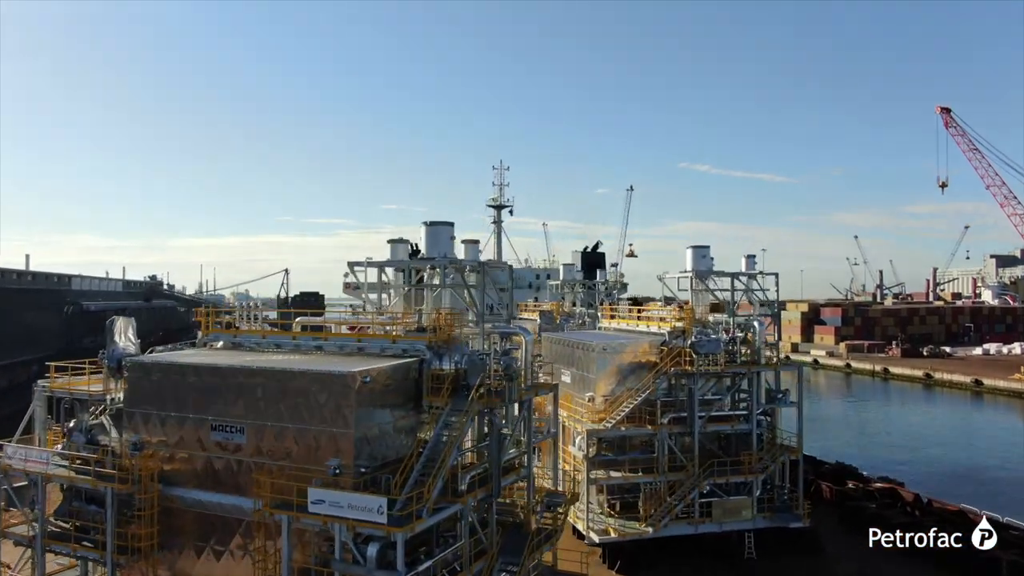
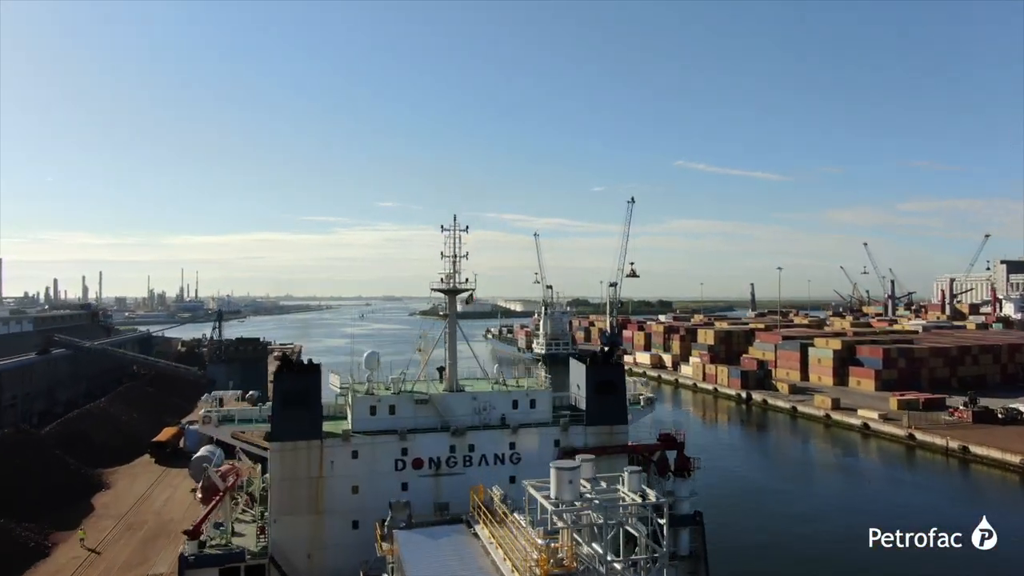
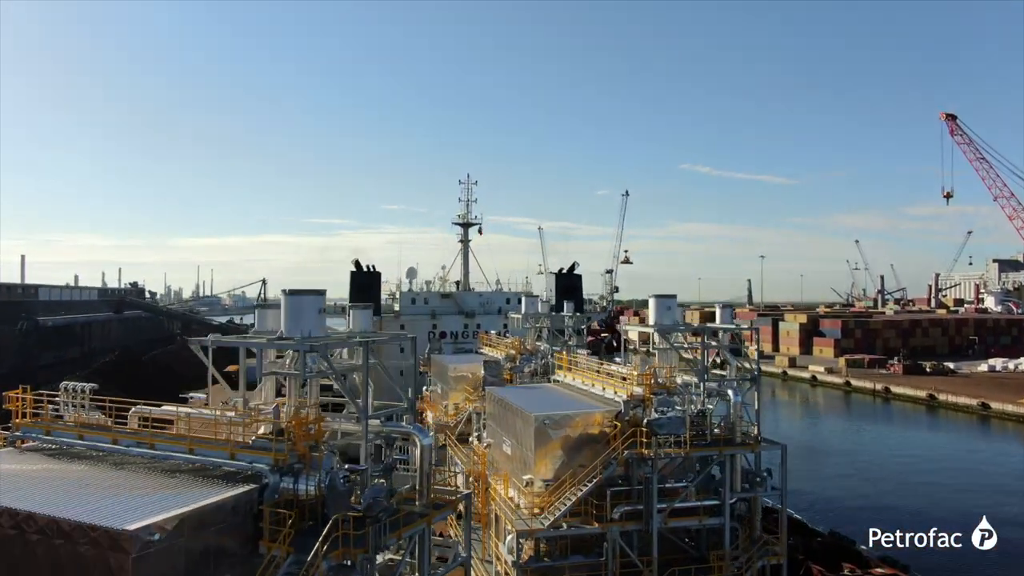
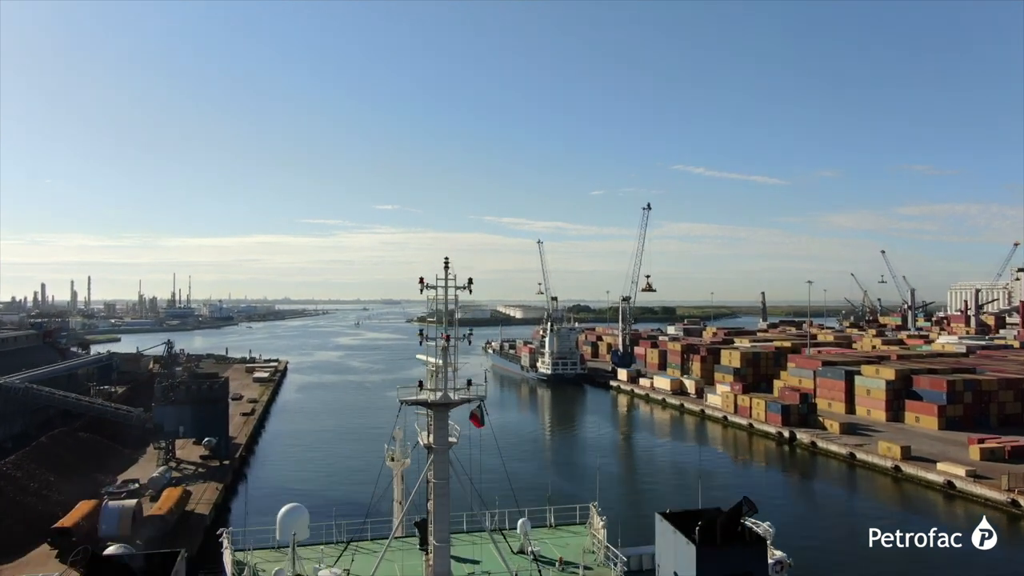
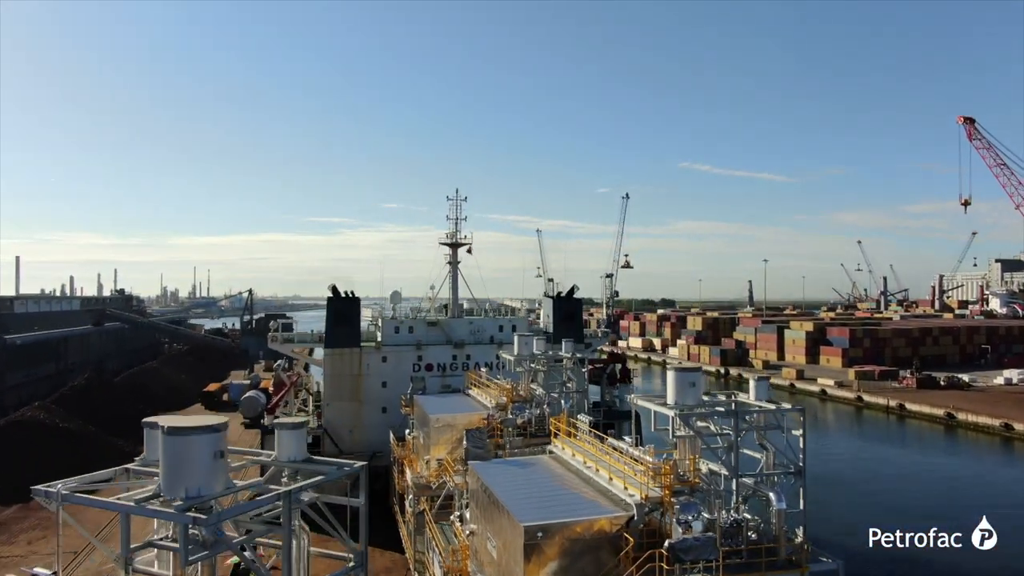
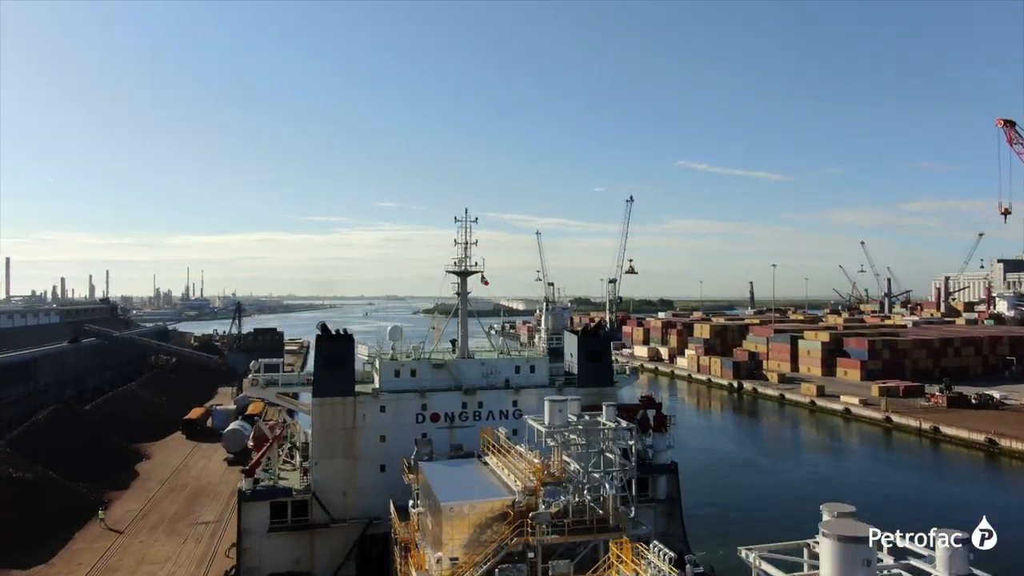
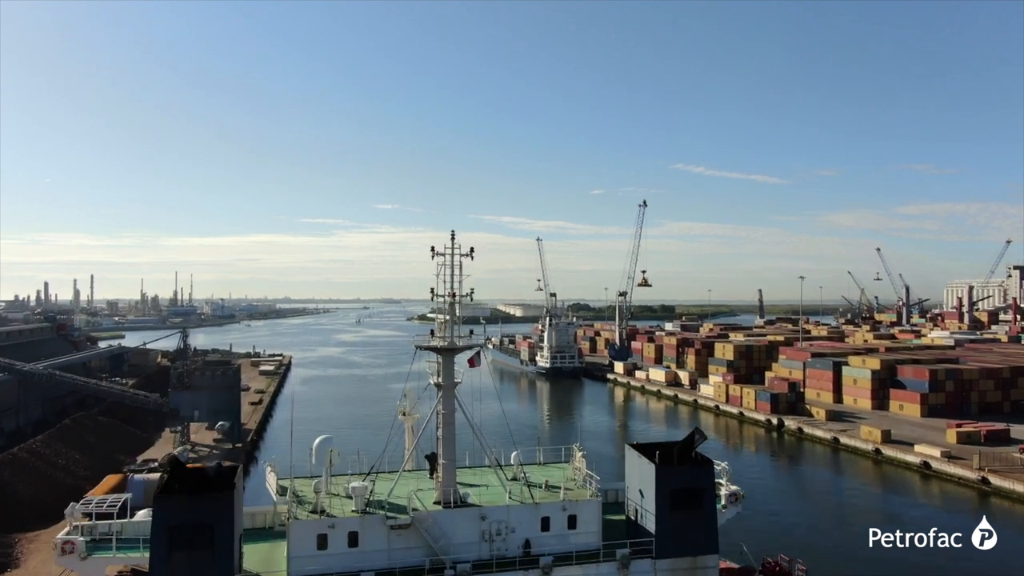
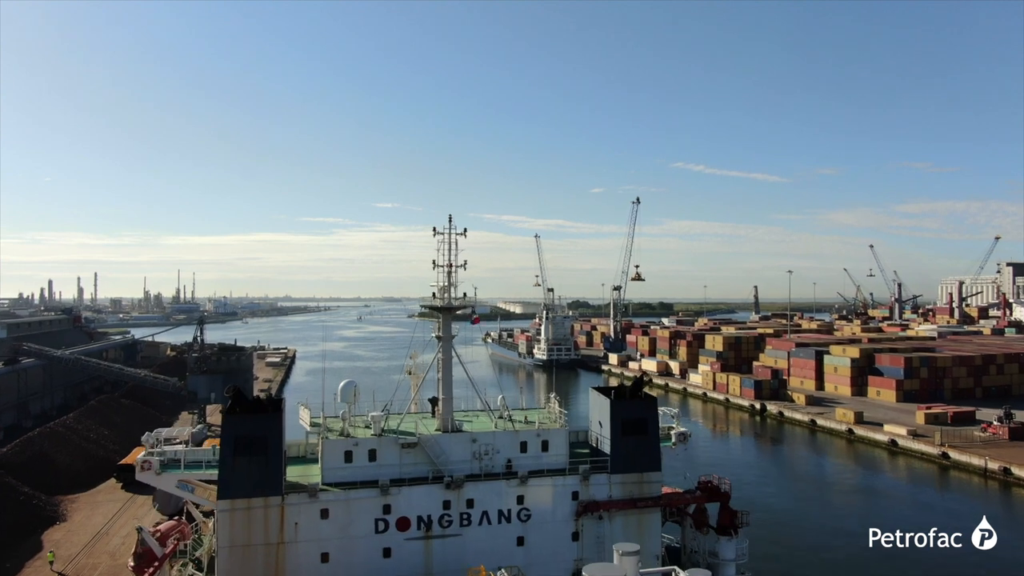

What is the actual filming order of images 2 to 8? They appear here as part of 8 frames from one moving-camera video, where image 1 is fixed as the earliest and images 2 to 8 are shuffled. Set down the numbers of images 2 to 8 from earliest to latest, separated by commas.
3, 5, 6, 2, 8, 7, 4
